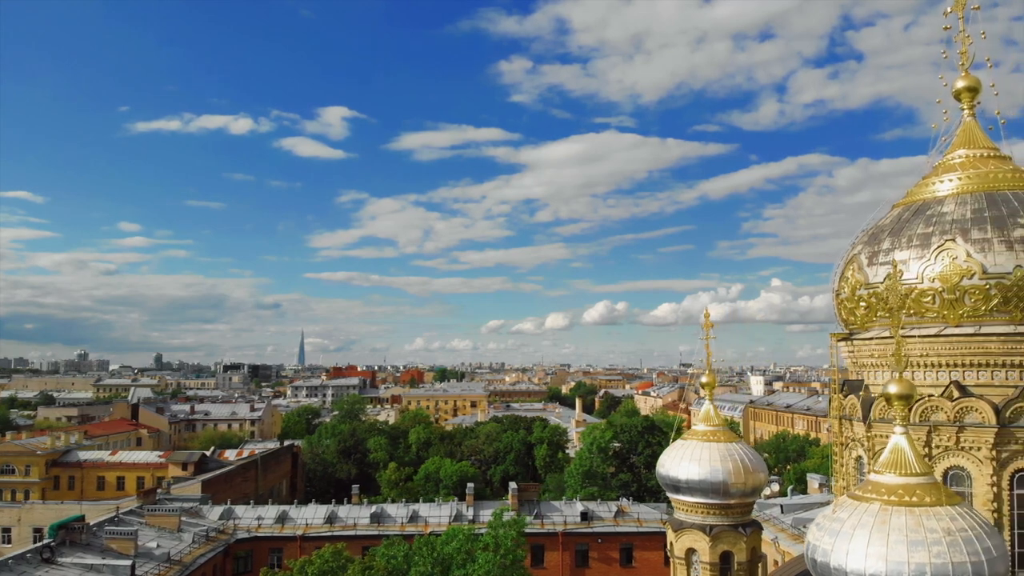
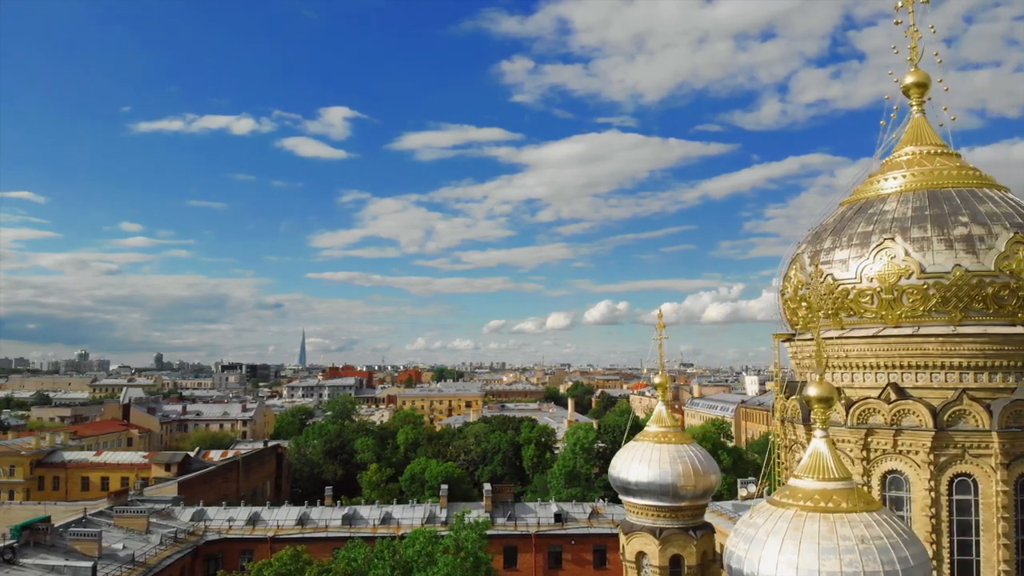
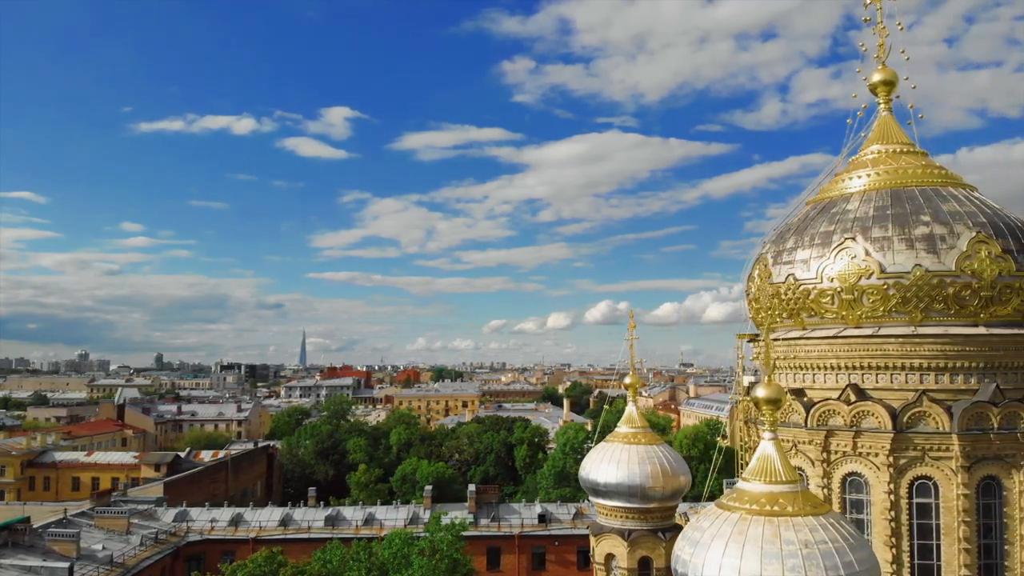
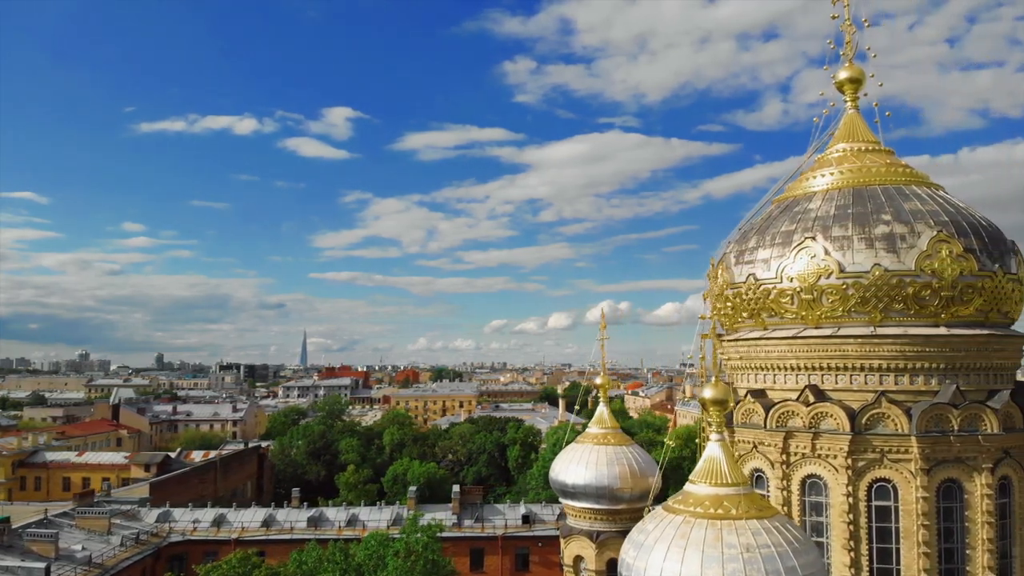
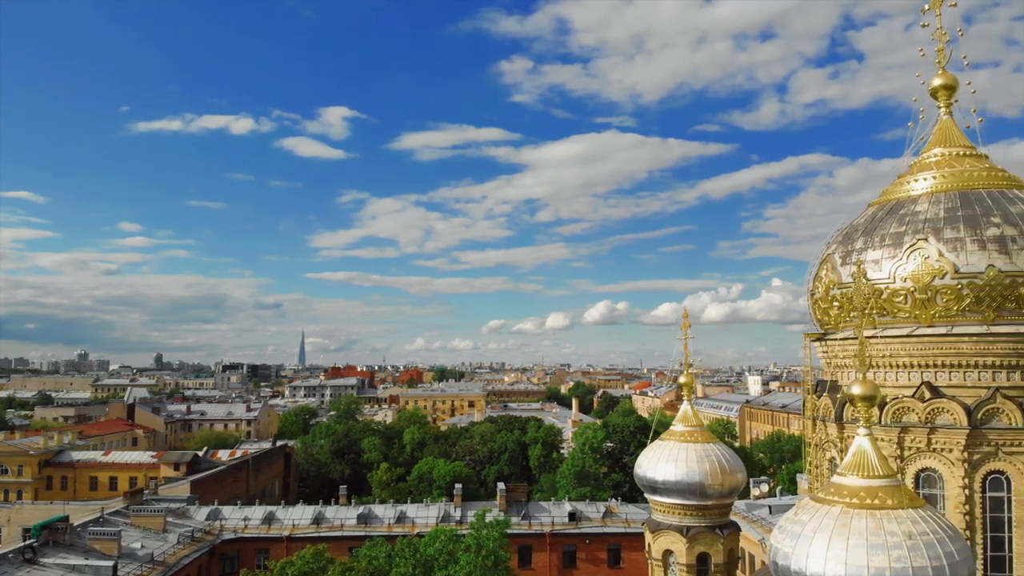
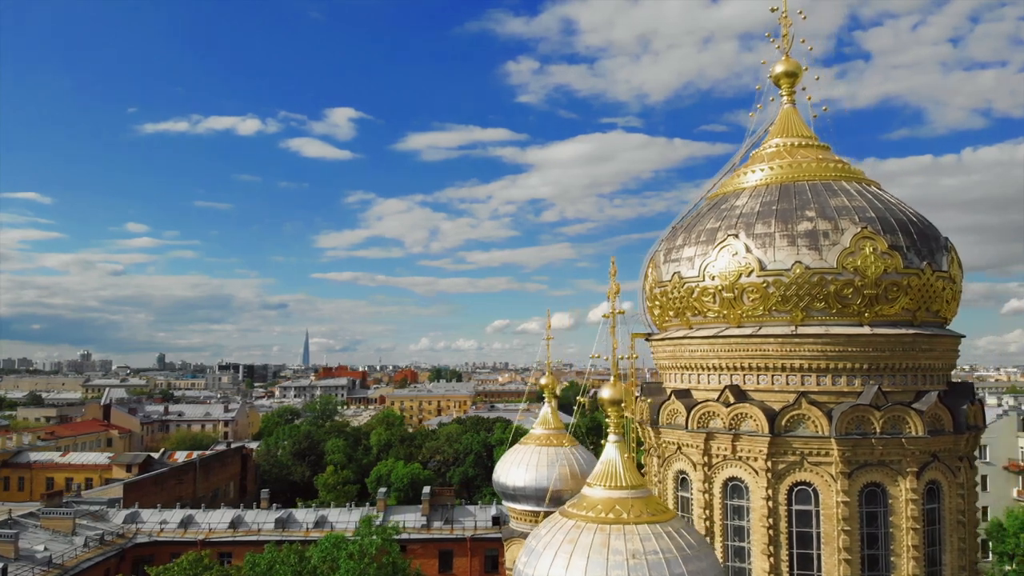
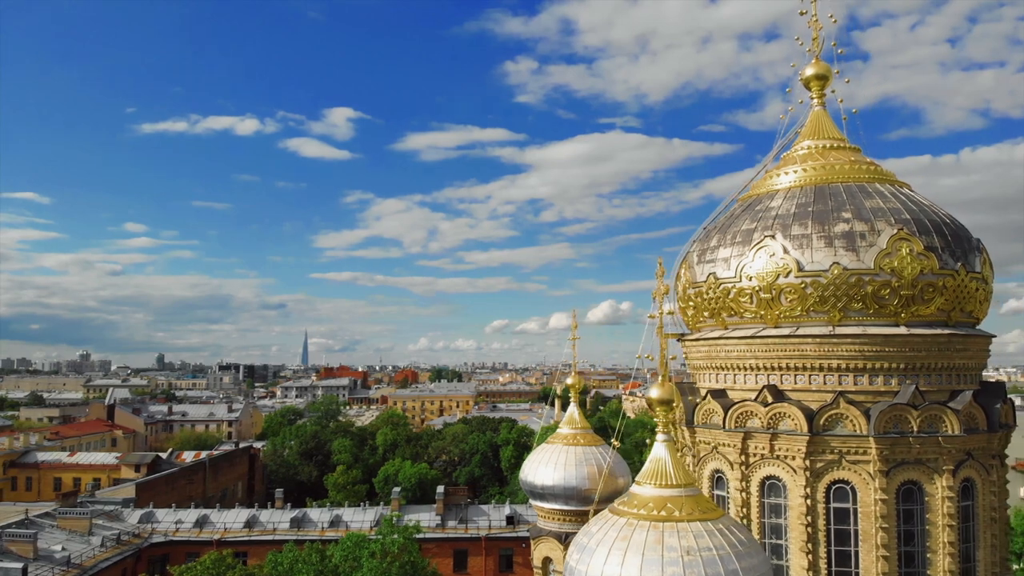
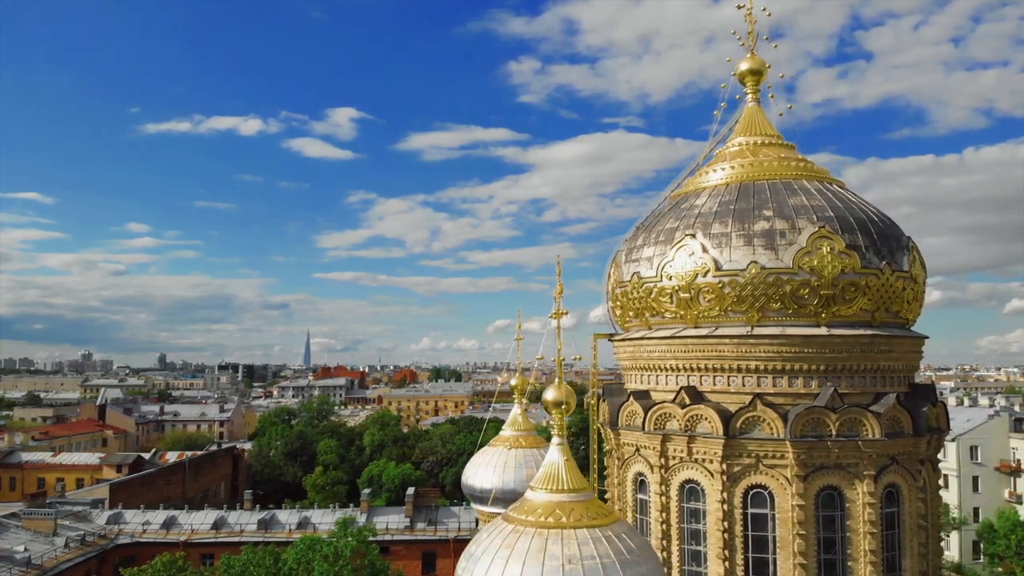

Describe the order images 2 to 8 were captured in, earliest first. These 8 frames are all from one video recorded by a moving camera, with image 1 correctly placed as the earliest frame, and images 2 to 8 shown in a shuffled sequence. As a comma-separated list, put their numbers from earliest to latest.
5, 2, 3, 4, 7, 6, 8
